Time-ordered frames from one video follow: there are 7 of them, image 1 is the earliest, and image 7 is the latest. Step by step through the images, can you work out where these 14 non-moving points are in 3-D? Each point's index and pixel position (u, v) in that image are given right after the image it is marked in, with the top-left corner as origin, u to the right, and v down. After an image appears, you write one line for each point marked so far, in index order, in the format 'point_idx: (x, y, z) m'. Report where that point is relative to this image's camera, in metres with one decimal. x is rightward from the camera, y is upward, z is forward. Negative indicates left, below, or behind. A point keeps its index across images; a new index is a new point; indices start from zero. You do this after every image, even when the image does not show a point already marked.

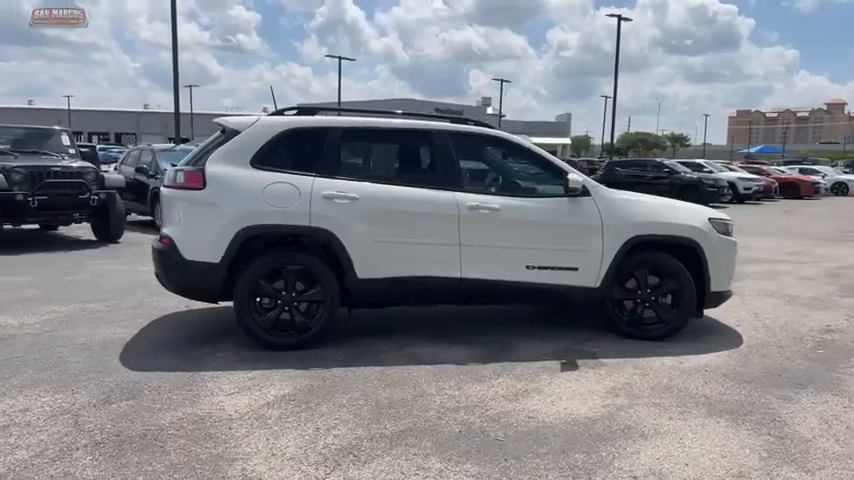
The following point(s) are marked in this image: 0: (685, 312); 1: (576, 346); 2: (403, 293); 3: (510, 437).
0: (+2.4, -0.7, +6.3) m
1: (+1.3, -1.0, +6.0) m
2: (-0.2, -0.5, +5.9) m
3: (+0.5, -1.2, +4.0) m
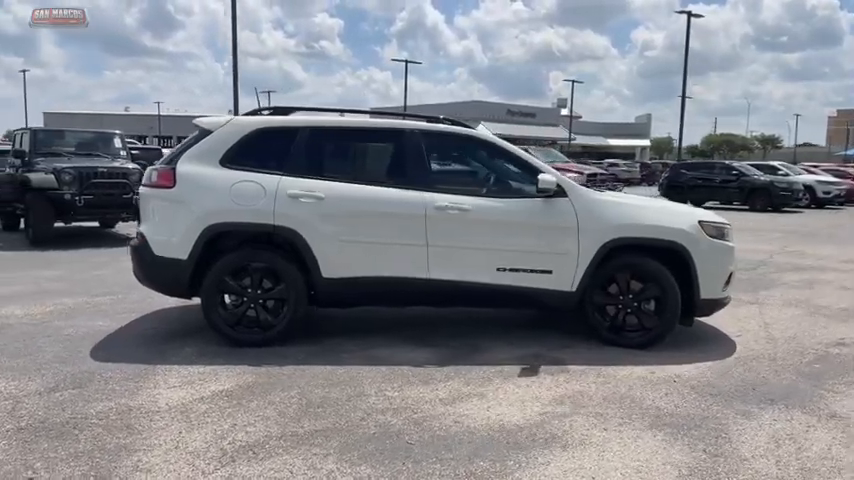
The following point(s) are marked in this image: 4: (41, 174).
0: (+2.1, -0.7, +6.0) m
1: (+1.0, -1.0, +5.8) m
2: (-0.5, -0.5, +5.9) m
3: (0.0, -1.2, +3.9) m
4: (-7.6, +1.3, +13.2) m
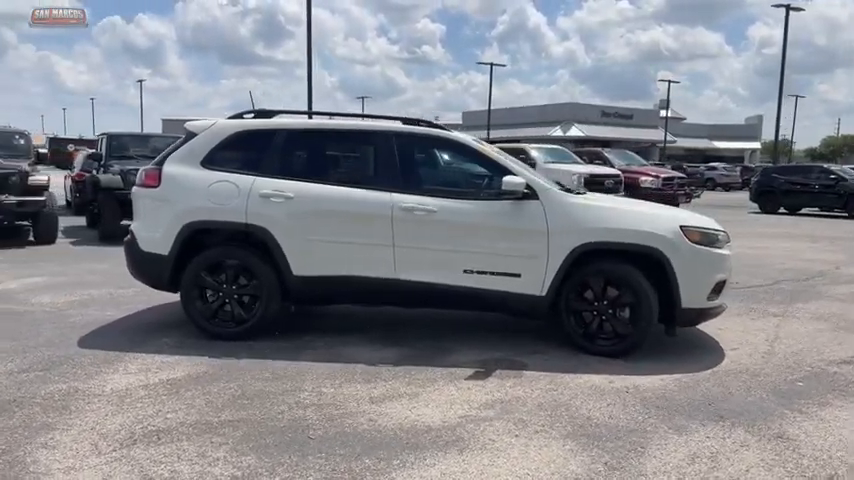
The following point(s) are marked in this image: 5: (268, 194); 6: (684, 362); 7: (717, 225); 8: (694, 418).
0: (+1.8, -0.7, +5.7) m
1: (+0.7, -1.0, +5.7) m
2: (-0.8, -0.5, +6.0) m
3: (-0.6, -1.2, +4.0) m
4: (-6.7, +1.4, +14.3) m
5: (-1.4, +0.4, +5.9) m
6: (+2.2, -1.1, +5.8) m
7: (+2.6, +0.1, +6.1) m
8: (+1.7, -1.2, +4.4) m
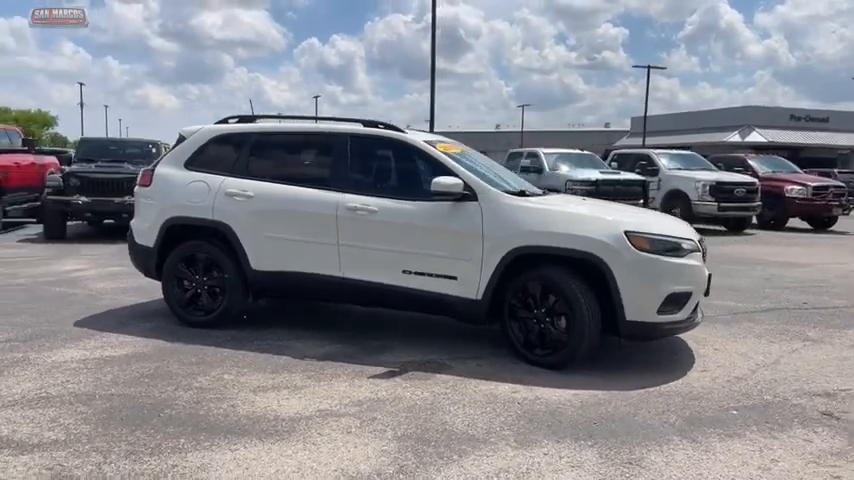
0: (+1.2, -0.8, +5.3) m
1: (+0.1, -1.0, +5.6) m
2: (-1.2, -0.5, +6.3) m
3: (-1.6, -1.1, +4.2) m
4: (-4.9, +1.4, +15.8) m
5: (-1.8, +0.4, +6.3) m
6: (+1.6, -1.1, +5.3) m
7: (+2.1, +0.1, +5.5) m
8: (+0.8, -1.2, +4.1) m
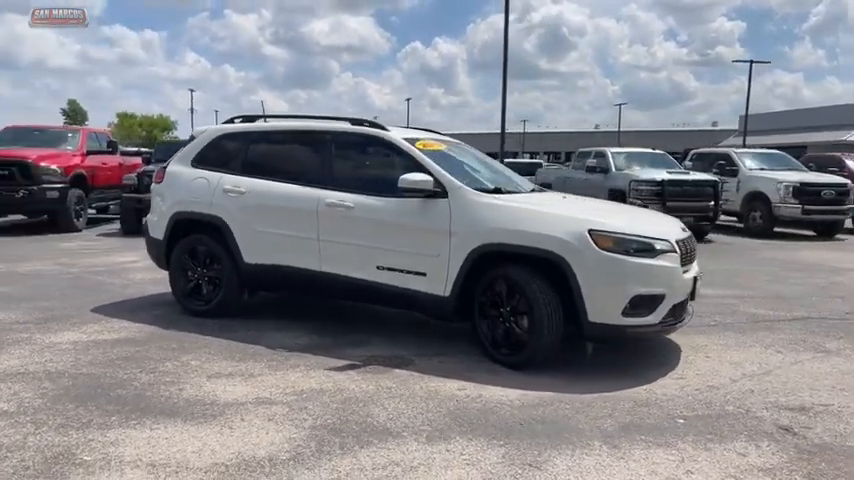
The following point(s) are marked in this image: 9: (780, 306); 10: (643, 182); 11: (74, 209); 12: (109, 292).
0: (+0.9, -0.8, +5.2) m
1: (-0.2, -1.0, +5.6) m
2: (-1.4, -0.4, +6.5) m
3: (-2.1, -1.0, +4.5) m
4: (-3.6, +1.5, +16.4) m
5: (-2.0, +0.5, +6.7) m
6: (+1.2, -1.1, +5.1) m
7: (+1.8, +0.1, +5.3) m
8: (+0.3, -1.2, +4.0) m
9: (+4.4, -0.8, +8.4) m
10: (+5.6, +1.5, +17.6) m
11: (-8.6, +0.8, +16.4) m
12: (-3.8, -0.6, +8.1) m
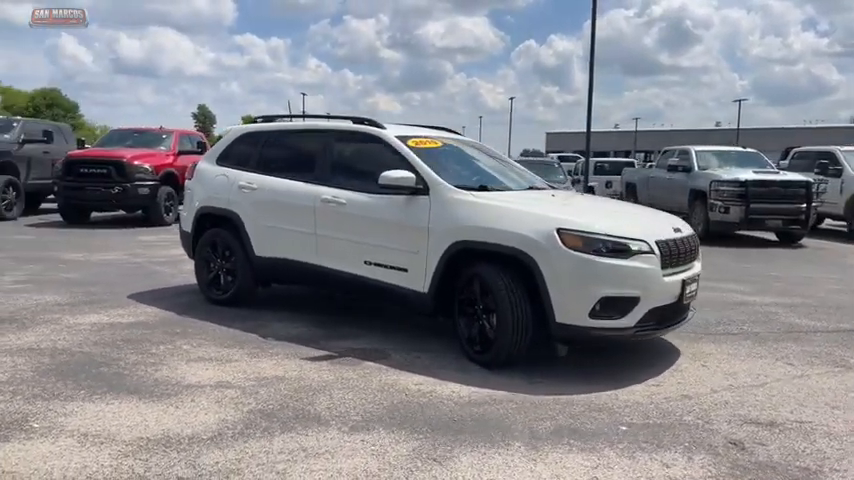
0: (+0.6, -0.8, +5.1) m
1: (-0.3, -0.9, +5.7) m
2: (-1.4, -0.4, +6.8) m
3: (-2.4, -1.0, +5.0) m
4: (-2.0, +1.6, +16.9) m
5: (-1.9, +0.6, +7.0) m
6: (+1.0, -1.1, +5.0) m
7: (+1.6, +0.1, +5.1) m
8: (-0.2, -1.1, +4.1) m
9: (+4.6, -0.9, +7.7) m
10: (+7.3, +1.4, +16.6) m
11: (-6.9, +0.9, +17.7) m
12: (-3.6, -0.5, +8.8) m
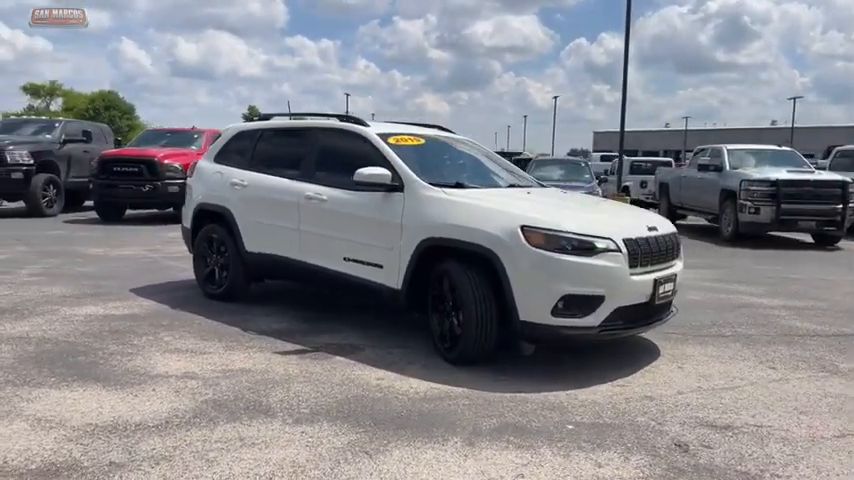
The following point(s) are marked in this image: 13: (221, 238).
0: (+0.3, -0.7, +5.1) m
1: (-0.6, -0.9, +5.8) m
2: (-1.6, -0.3, +6.9) m
3: (-2.7, -0.9, +5.2) m
4: (-1.4, +1.6, +17.1) m
5: (-2.1, +0.6, +7.2) m
6: (+0.7, -1.1, +5.0) m
7: (+1.3, +0.1, +5.0) m
8: (-0.5, -1.1, +4.1) m
9: (+4.5, -0.9, +7.4) m
10: (+7.9, +1.4, +16.1) m
11: (-6.3, +1.0, +18.2) m
12: (-3.6, -0.5, +9.0) m
13: (-2.3, 0.0, +7.4) m
